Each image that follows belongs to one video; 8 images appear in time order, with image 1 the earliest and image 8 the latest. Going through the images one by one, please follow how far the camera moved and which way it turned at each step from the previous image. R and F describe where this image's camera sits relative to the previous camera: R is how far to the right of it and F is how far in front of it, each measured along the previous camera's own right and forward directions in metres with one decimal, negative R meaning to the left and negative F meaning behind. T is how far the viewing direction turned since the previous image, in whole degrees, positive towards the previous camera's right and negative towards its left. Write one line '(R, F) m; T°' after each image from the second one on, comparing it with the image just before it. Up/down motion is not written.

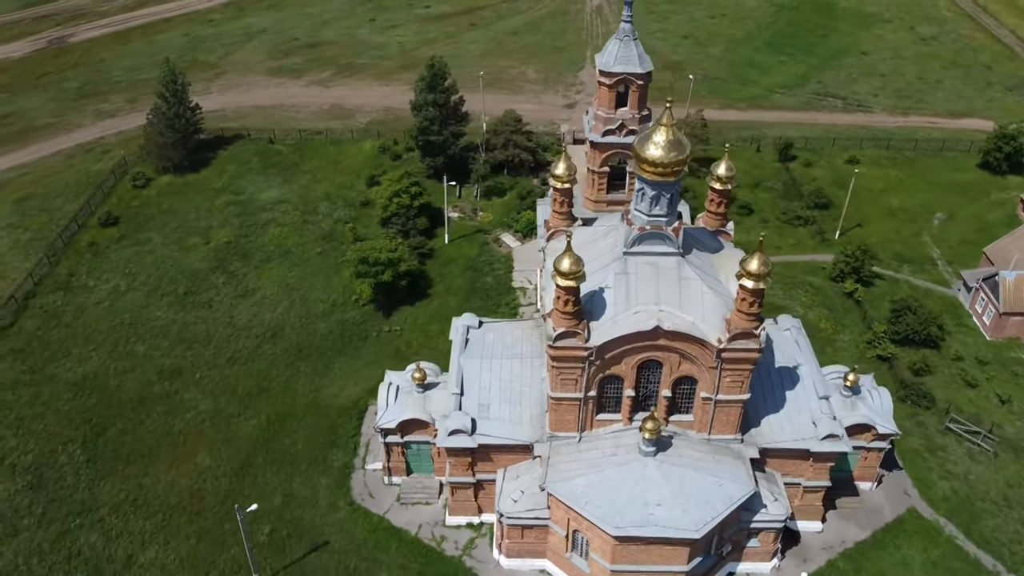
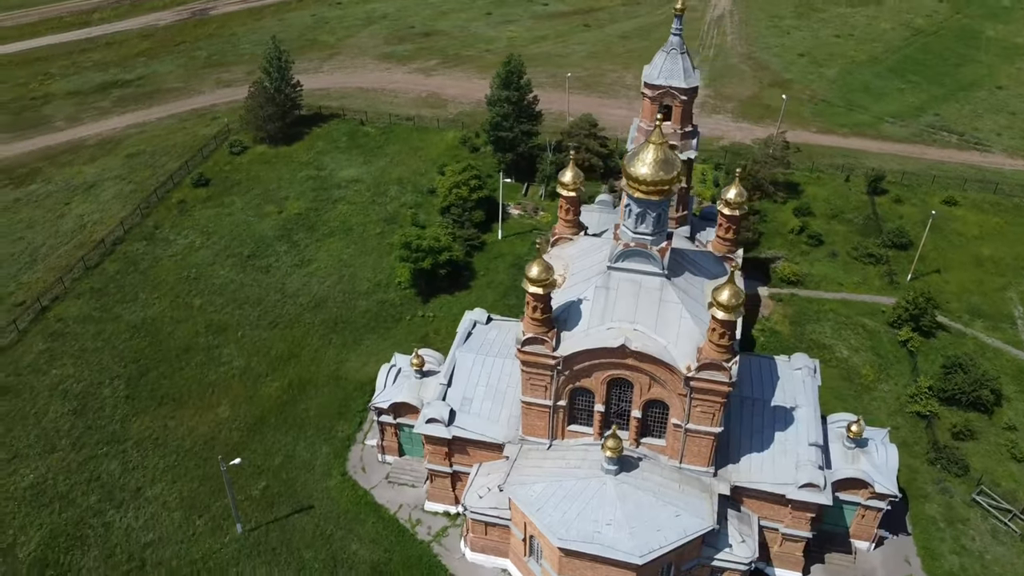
(+4.5, +0.1) m; -9°
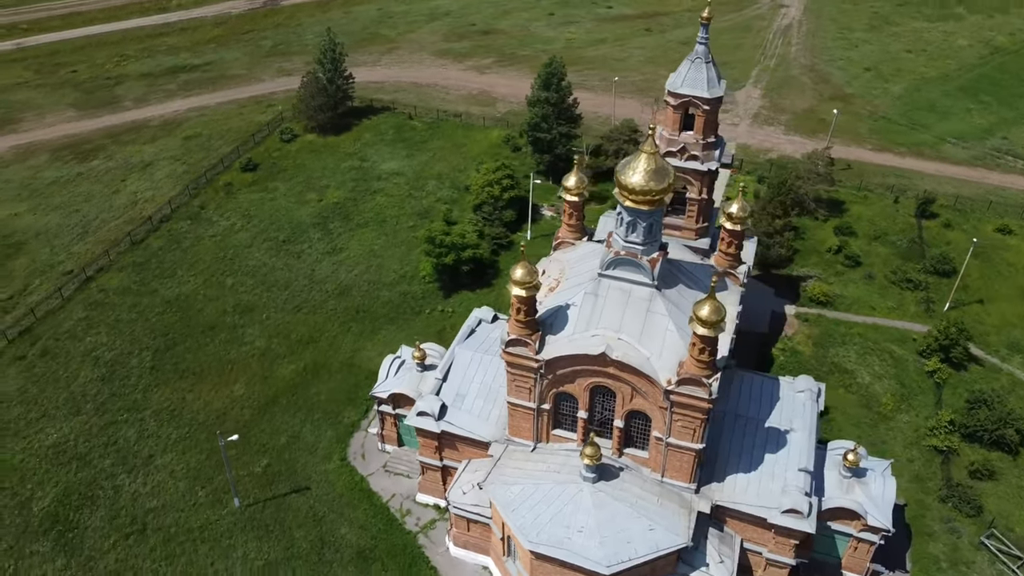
(+2.4, 0.0) m; -5°
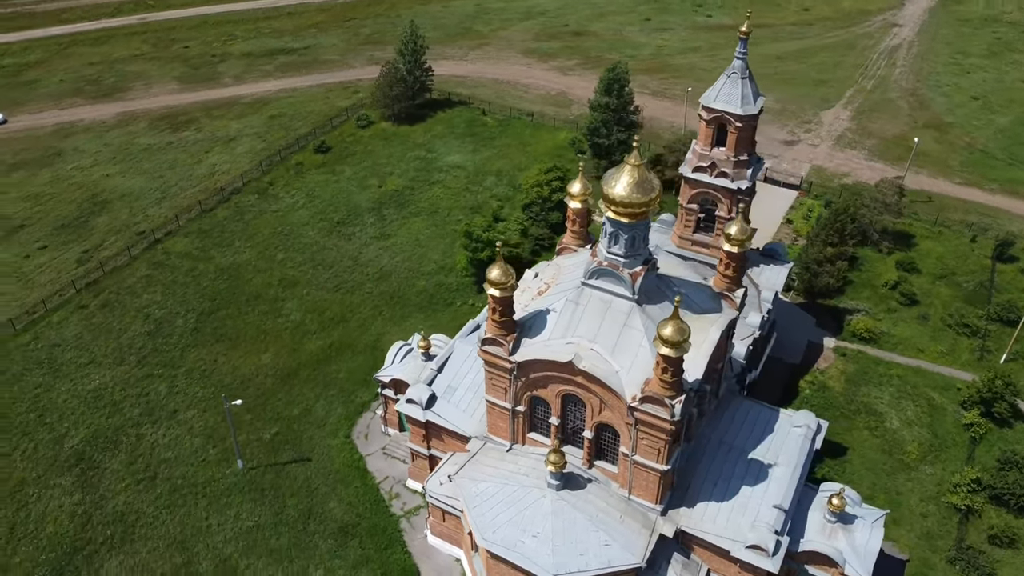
(+3.7, +0.1) m; -8°
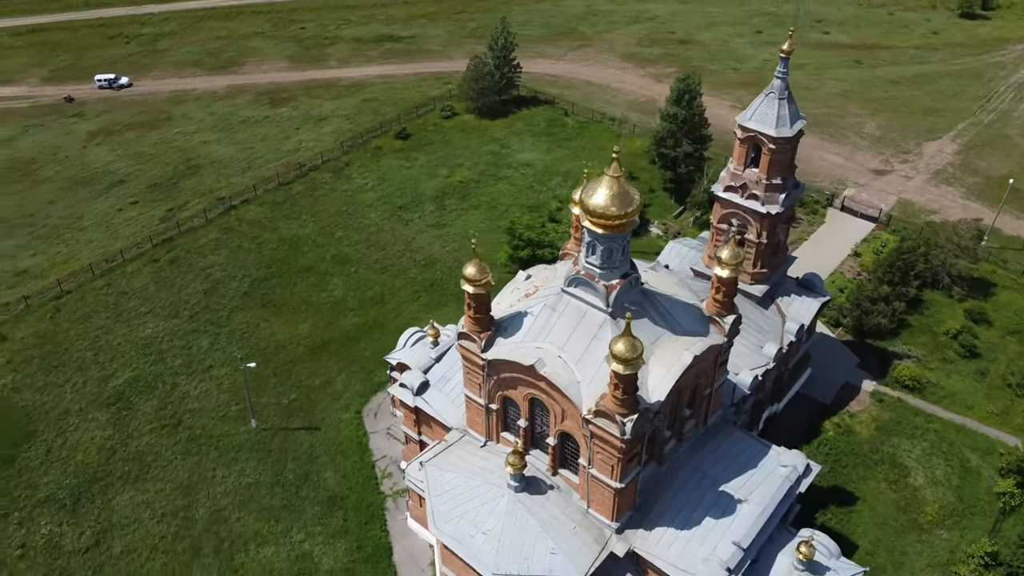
(+4.2, +0.1) m; -9°
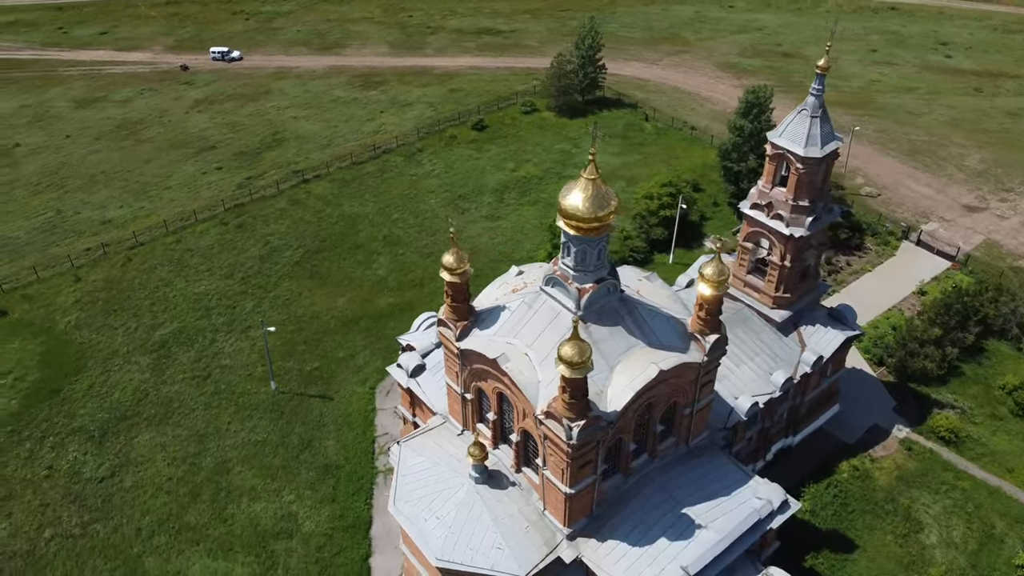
(+4.1, +0.2) m; -8°
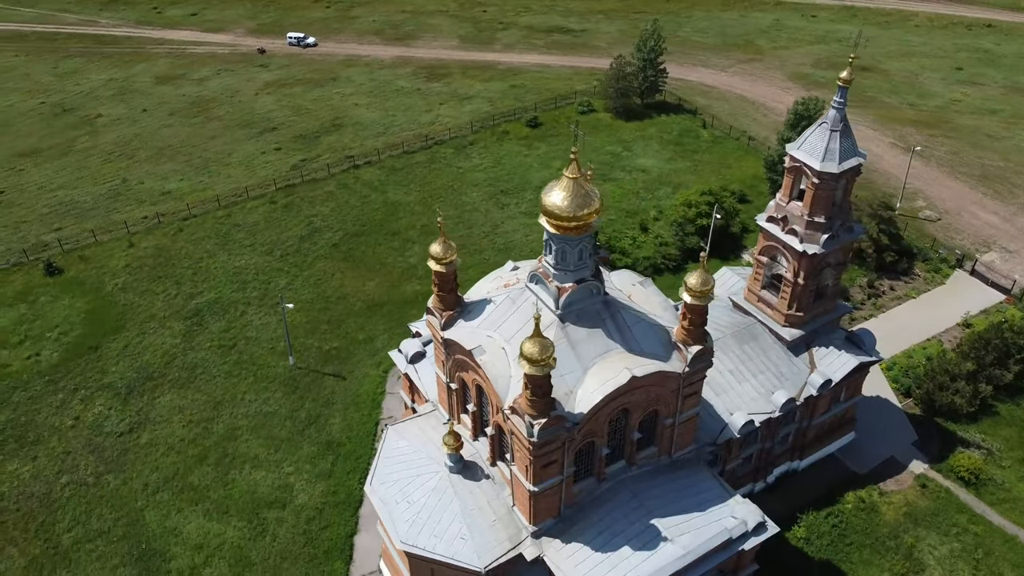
(+2.9, +0.1) m; -6°
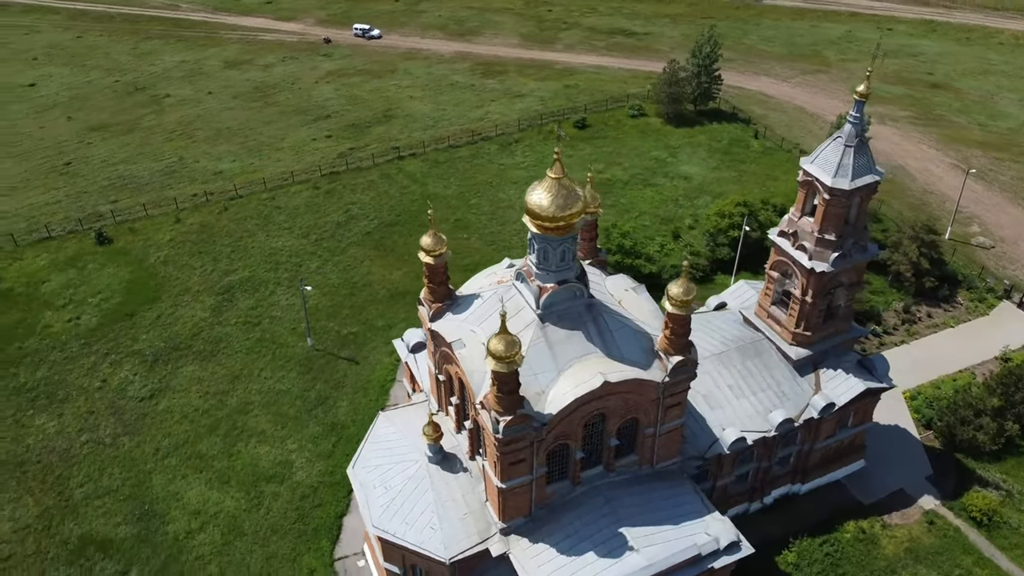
(+2.5, 0.0) m; -5°
